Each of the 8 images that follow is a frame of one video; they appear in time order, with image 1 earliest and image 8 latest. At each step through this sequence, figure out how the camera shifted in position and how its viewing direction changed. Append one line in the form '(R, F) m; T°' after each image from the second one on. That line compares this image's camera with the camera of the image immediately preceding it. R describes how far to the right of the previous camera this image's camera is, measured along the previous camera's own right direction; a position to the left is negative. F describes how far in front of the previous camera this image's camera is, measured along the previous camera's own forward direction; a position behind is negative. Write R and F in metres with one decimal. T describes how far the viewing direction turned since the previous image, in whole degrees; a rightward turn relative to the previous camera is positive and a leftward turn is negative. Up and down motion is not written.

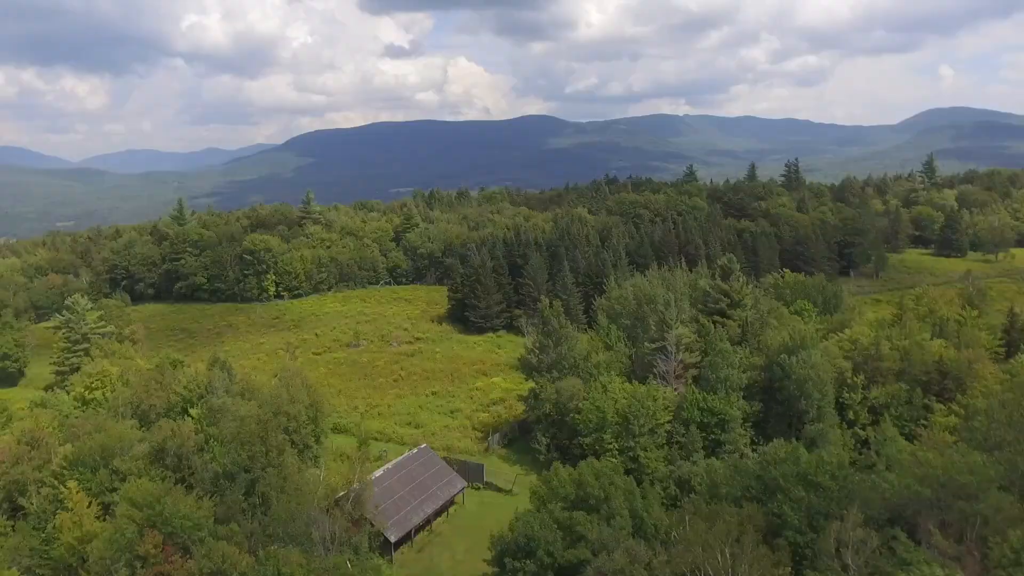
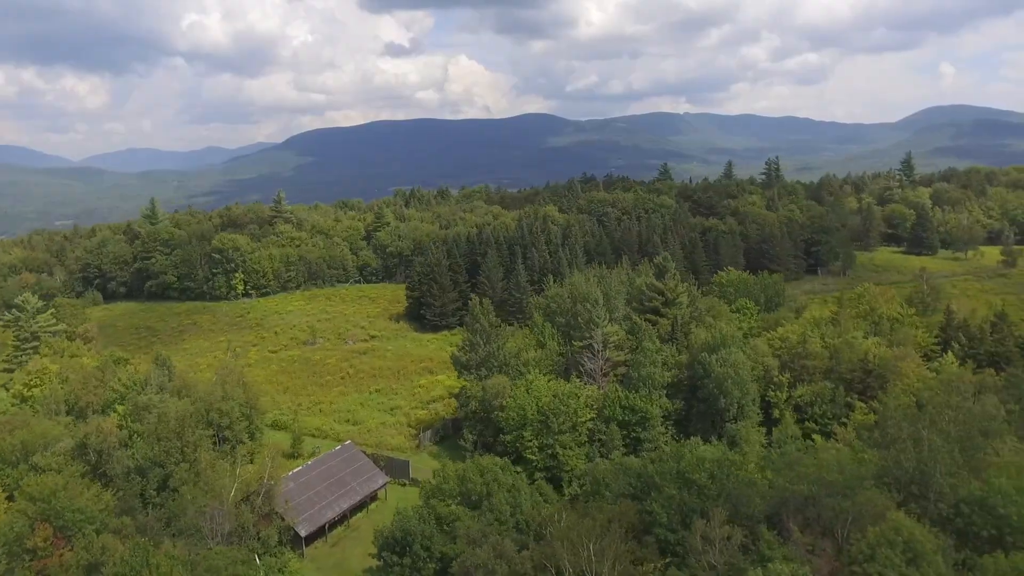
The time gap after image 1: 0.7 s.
(+6.2, -0.3) m; 0°
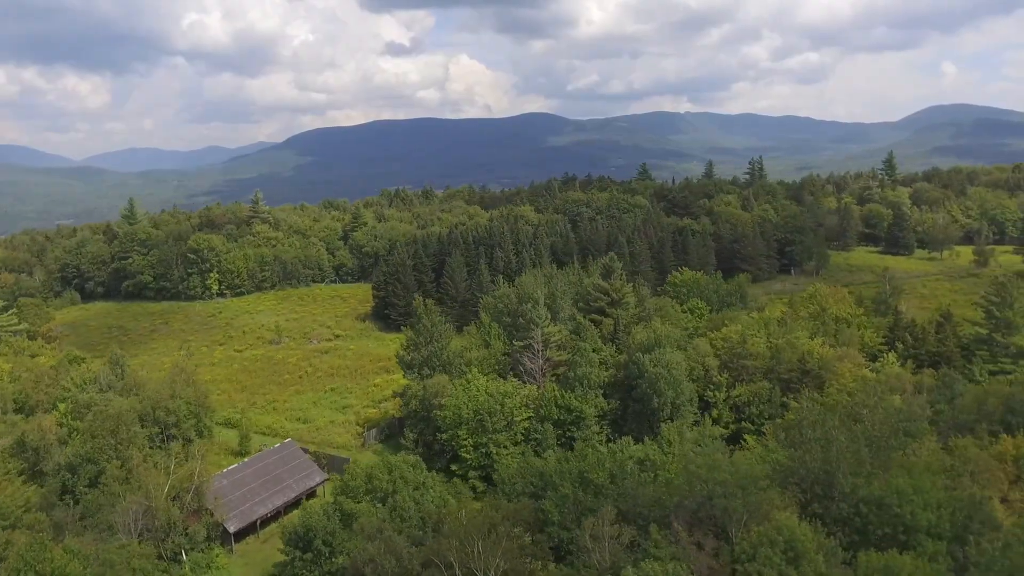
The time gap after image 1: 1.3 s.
(+5.1, -0.3) m; 0°
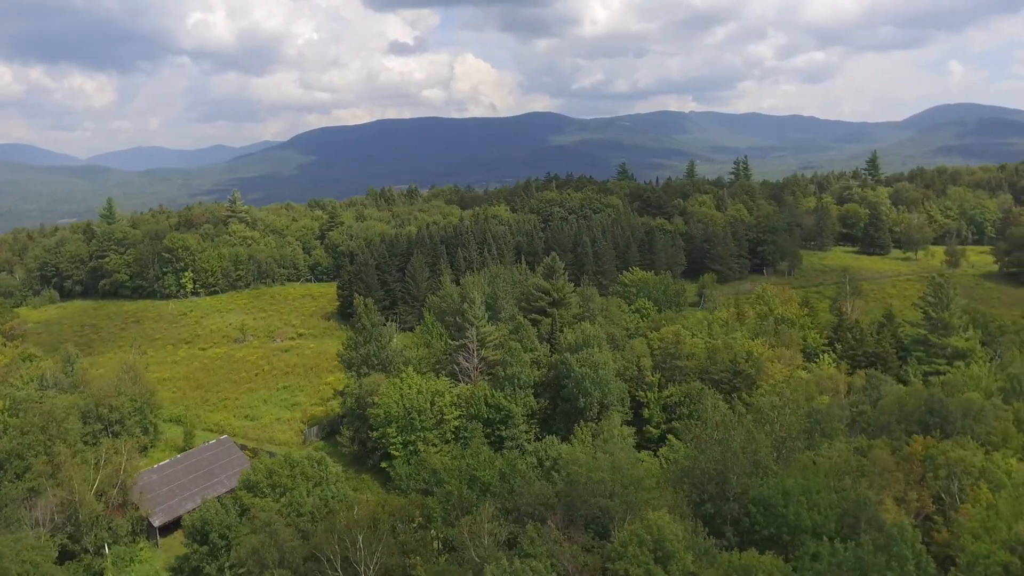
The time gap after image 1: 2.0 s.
(+5.9, -0.4) m; -1°
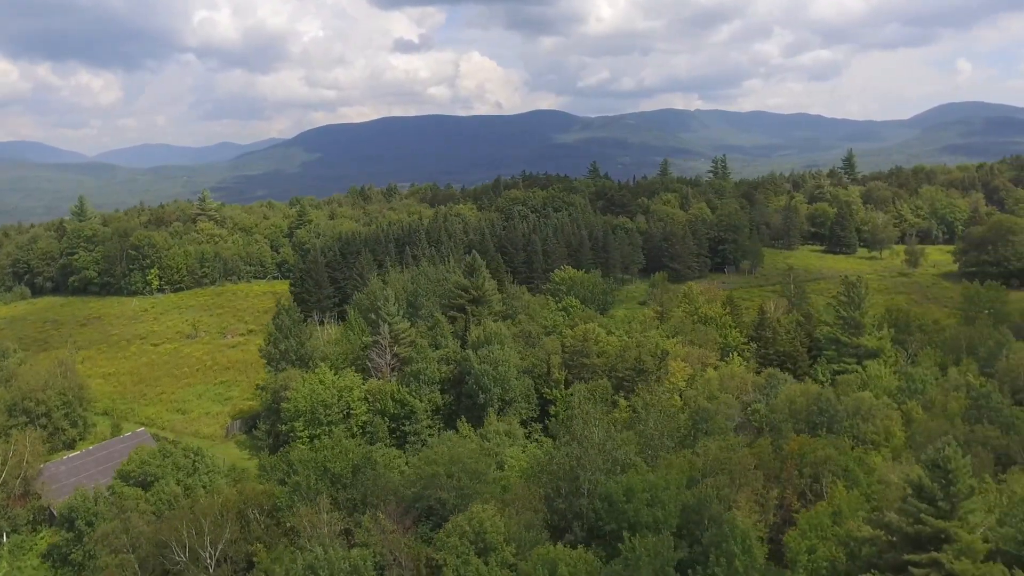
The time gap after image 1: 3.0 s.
(+8.1, -0.6) m; -1°
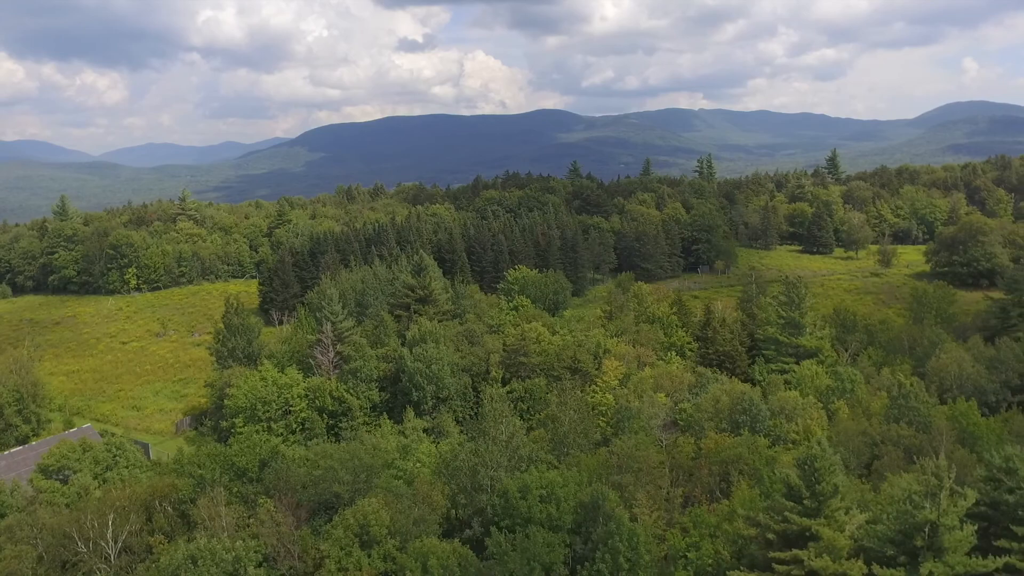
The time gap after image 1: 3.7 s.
(+5.5, -0.5) m; -1°
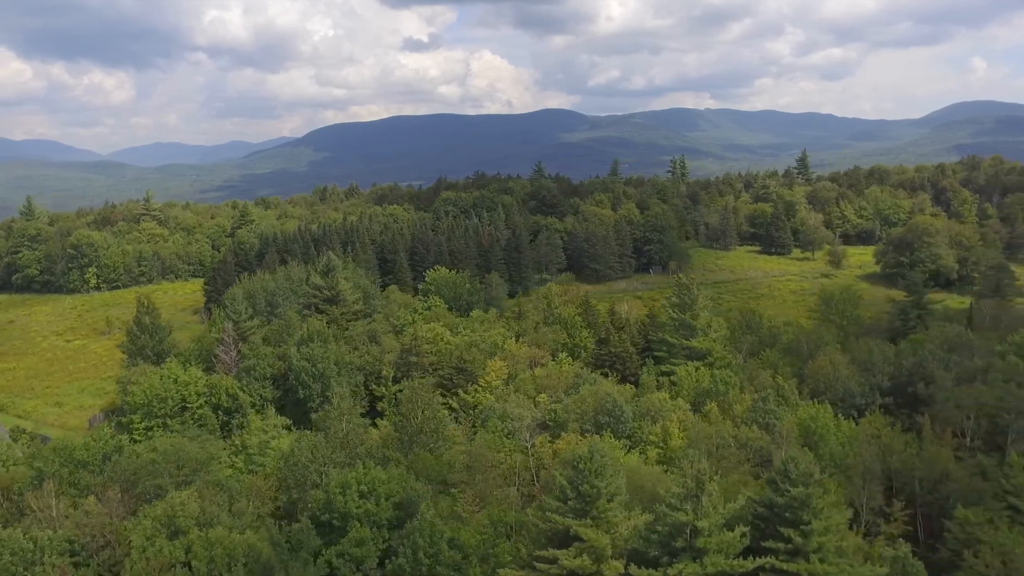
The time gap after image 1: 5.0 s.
(+9.8, -0.6) m; -1°
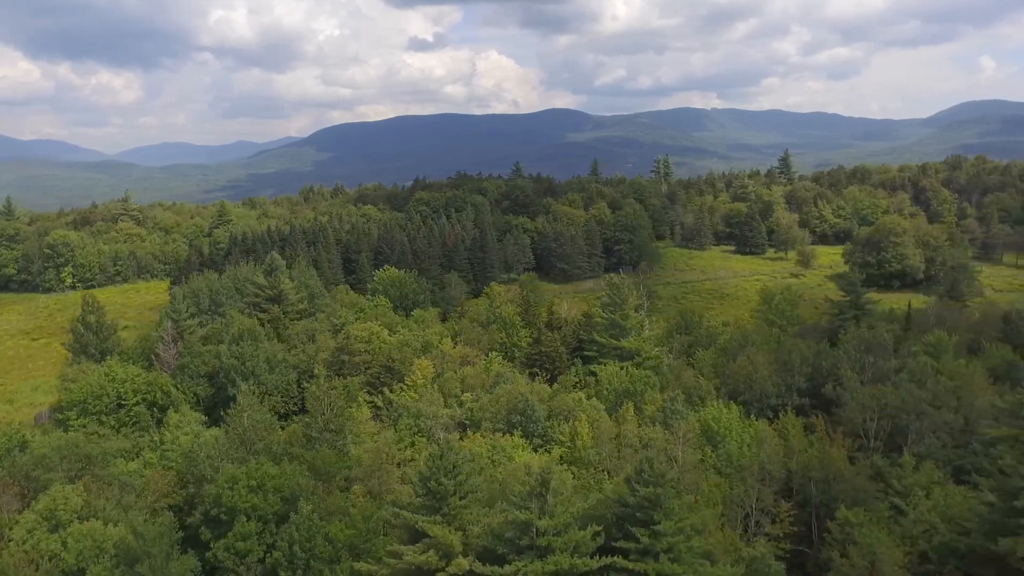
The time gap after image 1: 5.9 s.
(+6.5, -0.2) m; -1°
